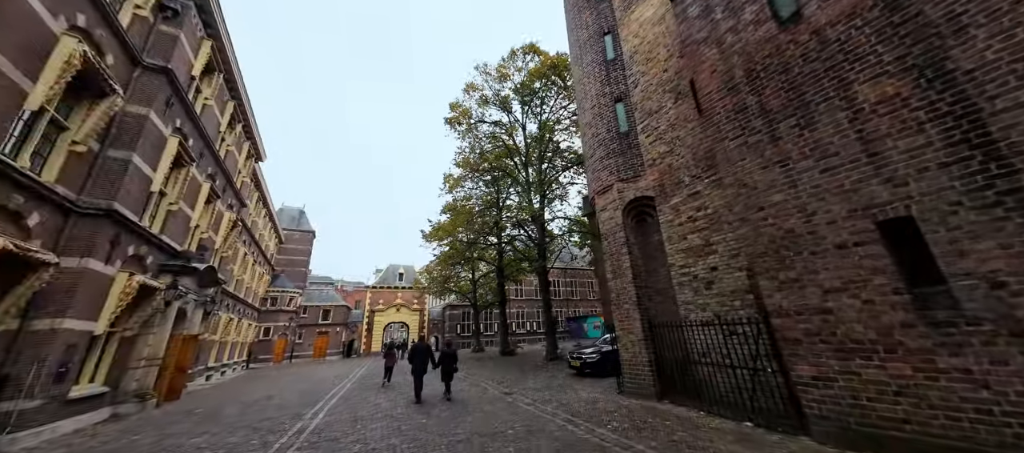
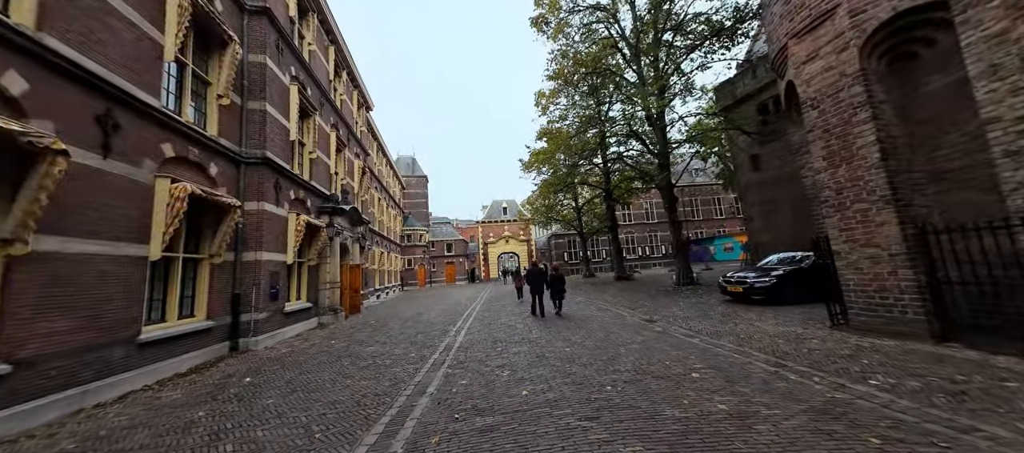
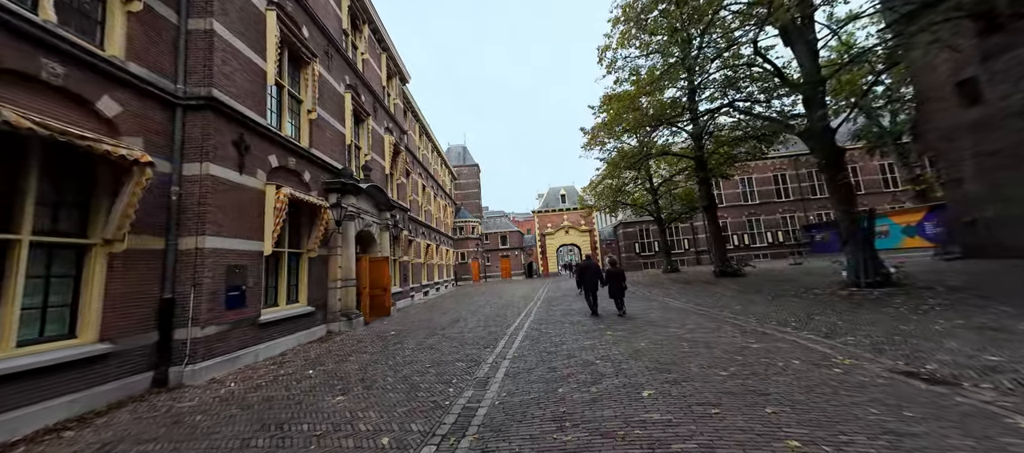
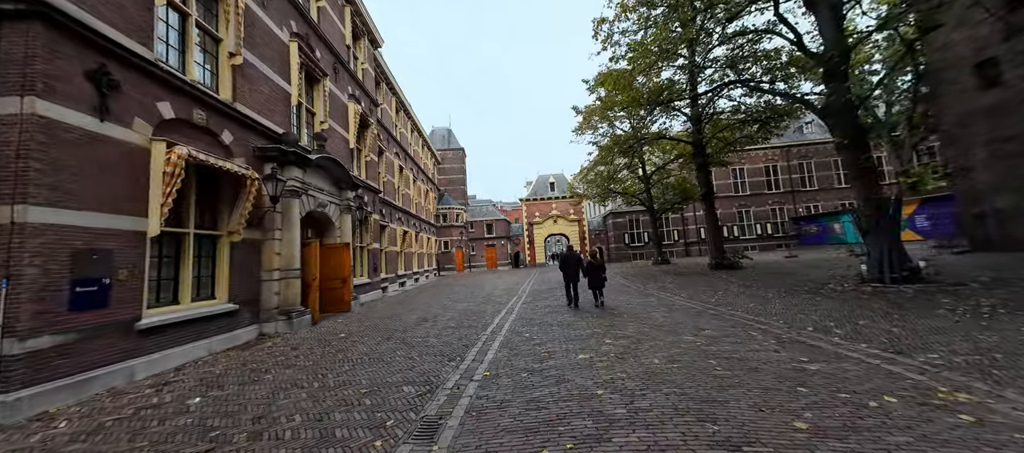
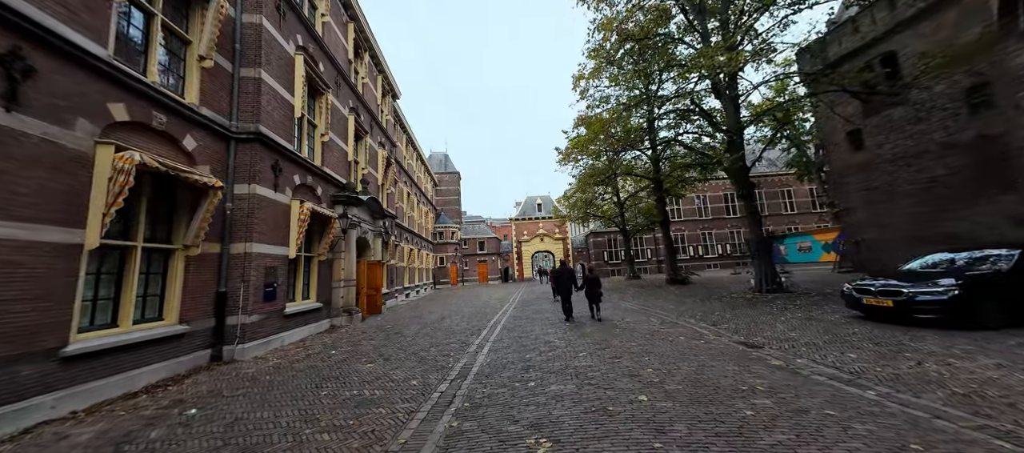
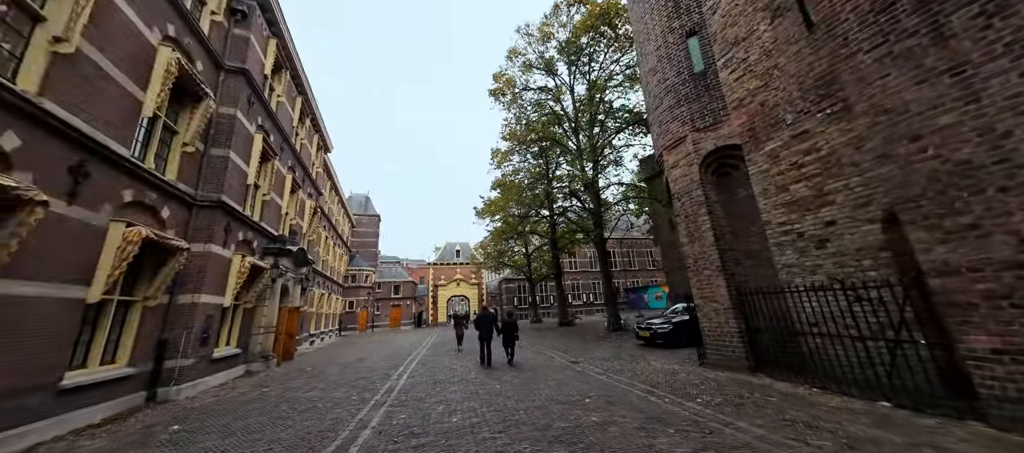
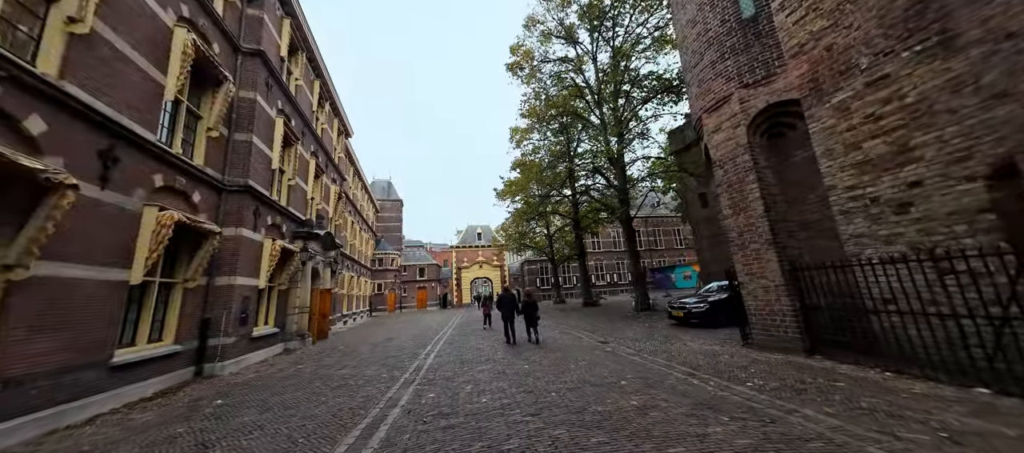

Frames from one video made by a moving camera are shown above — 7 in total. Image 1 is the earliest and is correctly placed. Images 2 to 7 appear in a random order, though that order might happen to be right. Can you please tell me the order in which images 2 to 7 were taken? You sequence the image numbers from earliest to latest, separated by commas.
6, 7, 2, 5, 3, 4
